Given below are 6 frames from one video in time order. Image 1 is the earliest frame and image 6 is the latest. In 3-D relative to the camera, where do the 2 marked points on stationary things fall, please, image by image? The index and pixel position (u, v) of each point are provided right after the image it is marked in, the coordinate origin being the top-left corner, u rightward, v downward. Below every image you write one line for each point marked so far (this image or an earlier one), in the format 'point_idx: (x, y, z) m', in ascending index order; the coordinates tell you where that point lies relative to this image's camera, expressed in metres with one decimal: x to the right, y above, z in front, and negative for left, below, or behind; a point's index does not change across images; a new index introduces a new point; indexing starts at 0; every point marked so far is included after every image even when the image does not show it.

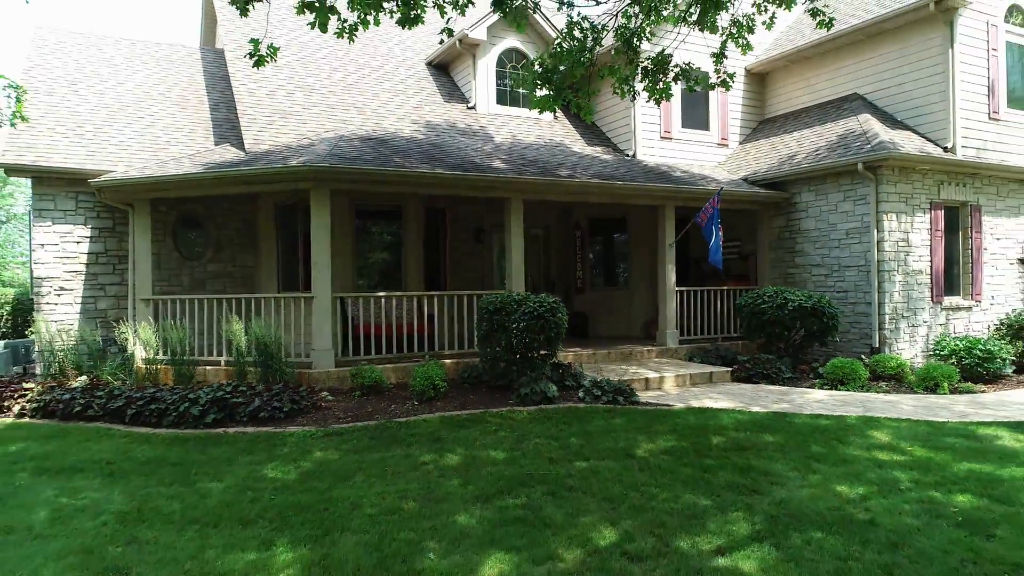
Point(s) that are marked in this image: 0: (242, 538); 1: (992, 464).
0: (-1.8, -1.7, +4.1) m
1: (+4.2, -1.5, +5.2) m
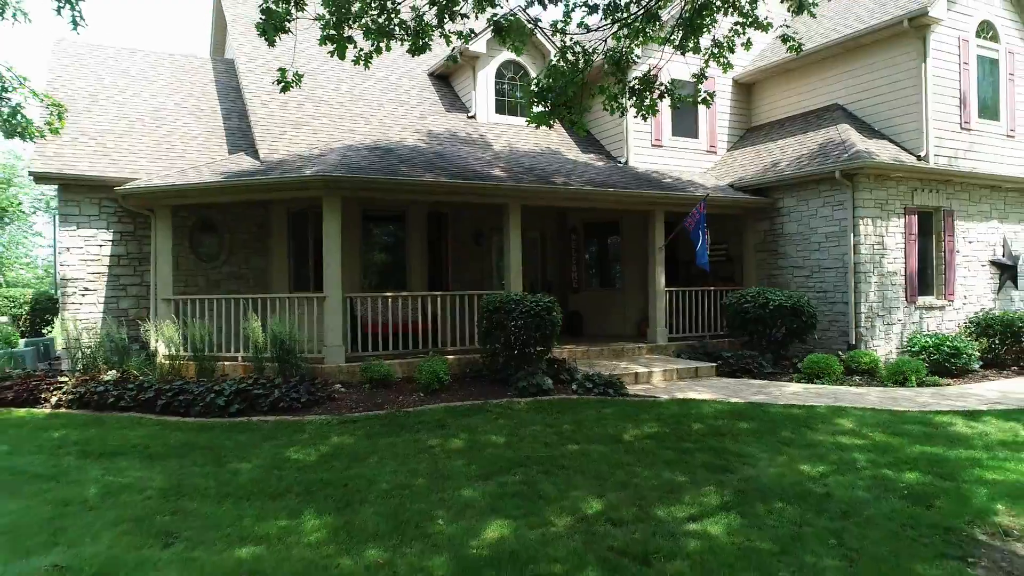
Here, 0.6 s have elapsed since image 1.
0: (-1.8, -1.7, +4.6) m
1: (+4.2, -1.5, +5.8) m
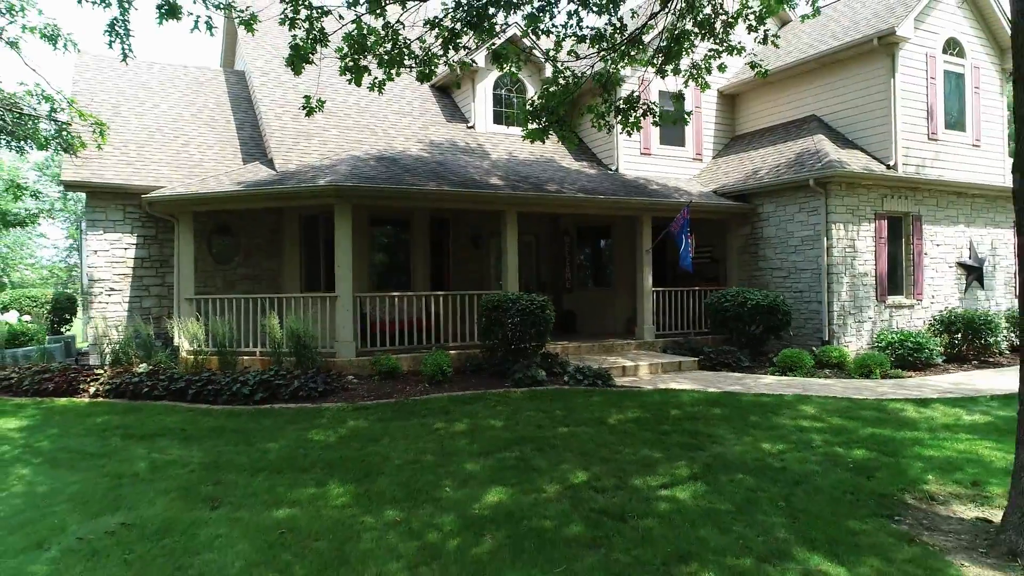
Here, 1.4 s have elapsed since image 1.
0: (-1.9, -1.7, +5.3) m
1: (+4.1, -1.5, +6.5) m
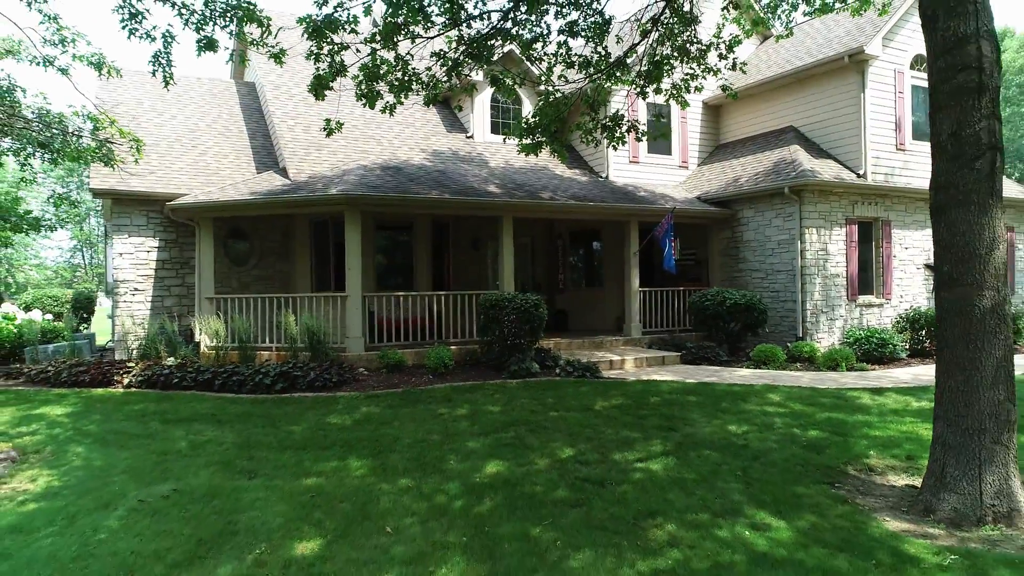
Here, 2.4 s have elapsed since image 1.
0: (-1.9, -1.7, +6.1) m
1: (+4.1, -1.5, +7.3) m
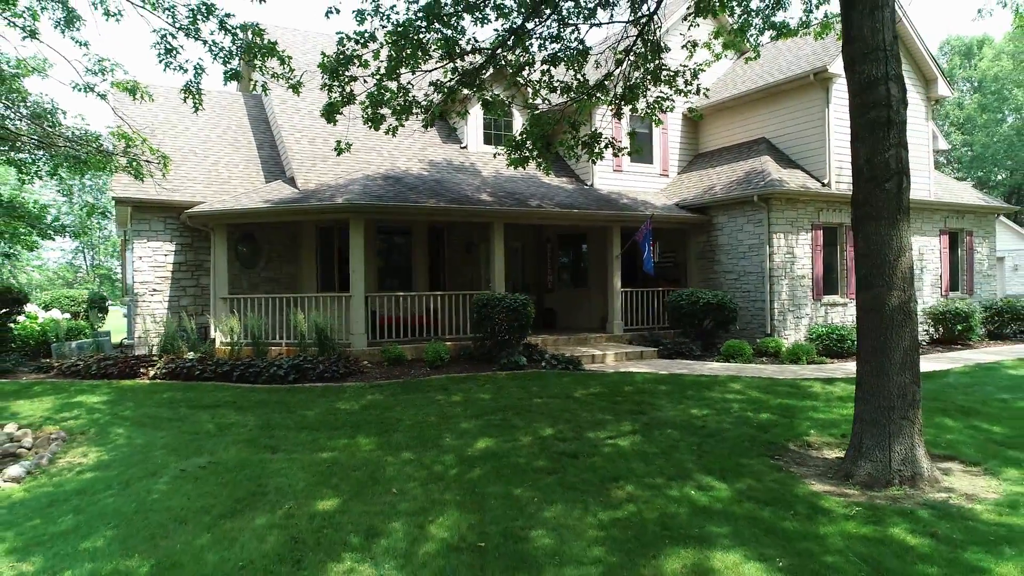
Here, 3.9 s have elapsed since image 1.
0: (-2.0, -1.7, +7.0) m
1: (+3.9, -1.5, +8.3) m
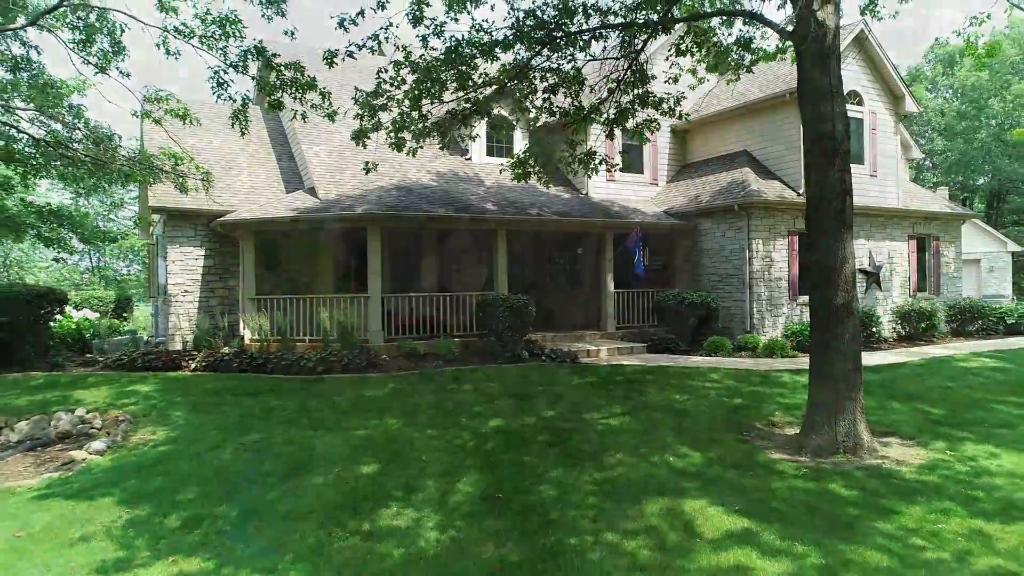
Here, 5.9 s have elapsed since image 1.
0: (-1.9, -1.7, +8.1) m
1: (+4.0, -1.6, +9.4) m
